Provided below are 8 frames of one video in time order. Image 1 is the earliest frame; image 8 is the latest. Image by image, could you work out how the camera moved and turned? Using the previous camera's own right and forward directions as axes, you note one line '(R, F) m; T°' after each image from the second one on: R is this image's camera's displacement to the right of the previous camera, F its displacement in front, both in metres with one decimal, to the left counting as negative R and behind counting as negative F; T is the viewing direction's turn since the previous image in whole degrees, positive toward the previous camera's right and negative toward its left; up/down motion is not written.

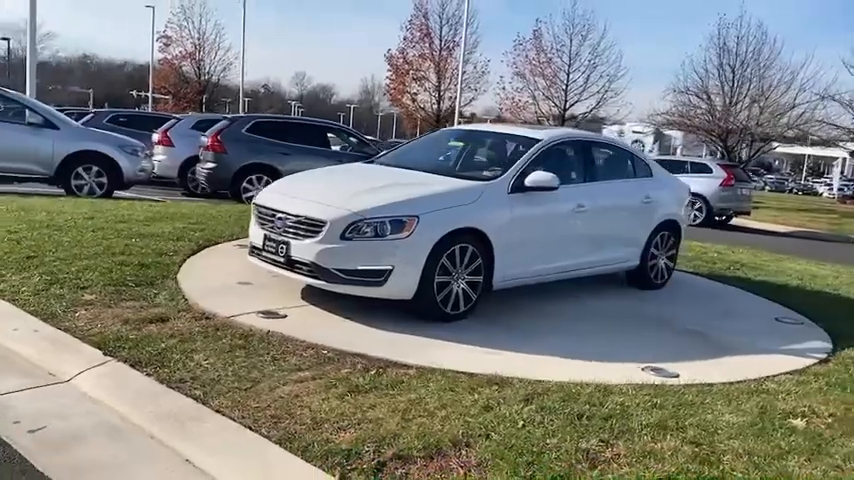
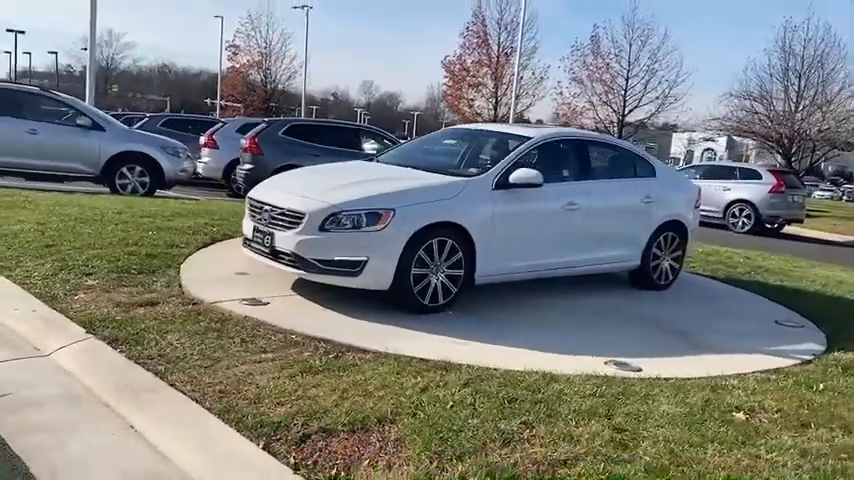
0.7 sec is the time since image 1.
(+0.7, -0.1) m; -5°
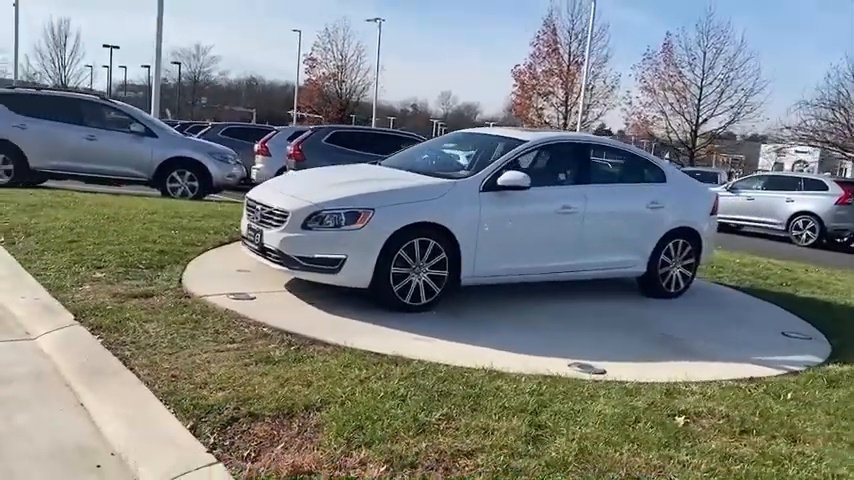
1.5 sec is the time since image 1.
(+0.7, -0.1) m; -6°
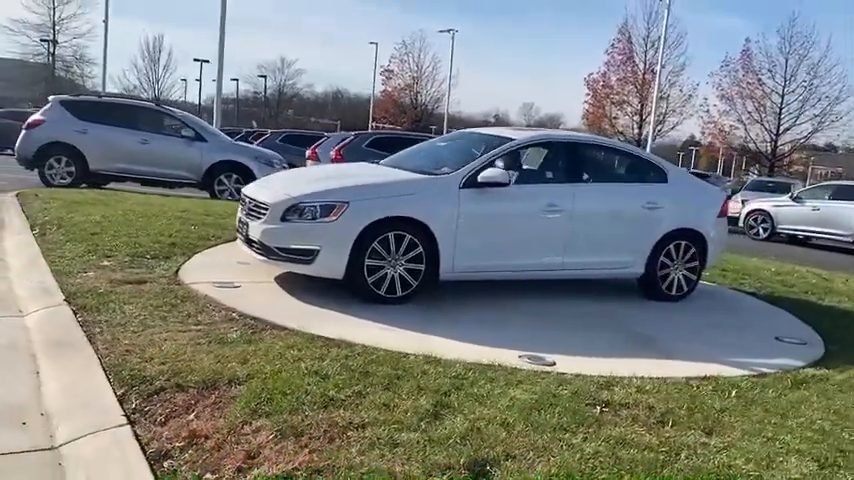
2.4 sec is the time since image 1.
(+0.8, -0.1) m; -6°
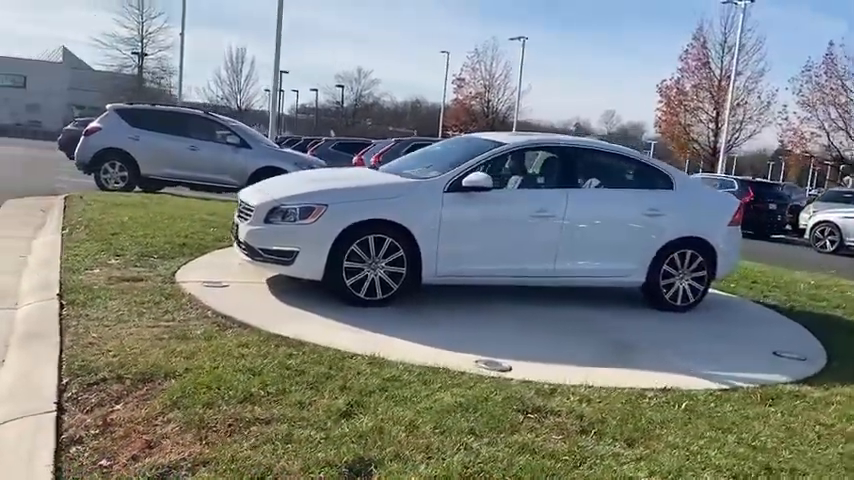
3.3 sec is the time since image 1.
(+0.8, 0.0) m; -6°
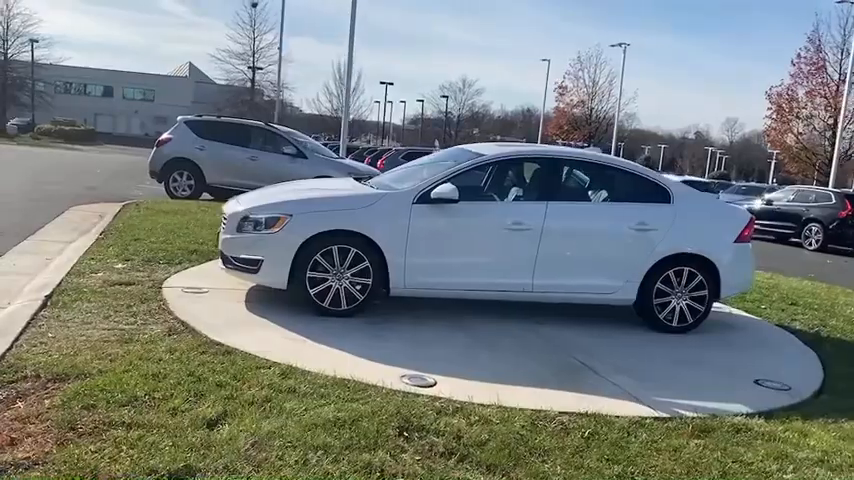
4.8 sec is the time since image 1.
(+1.2, +0.1) m; -8°
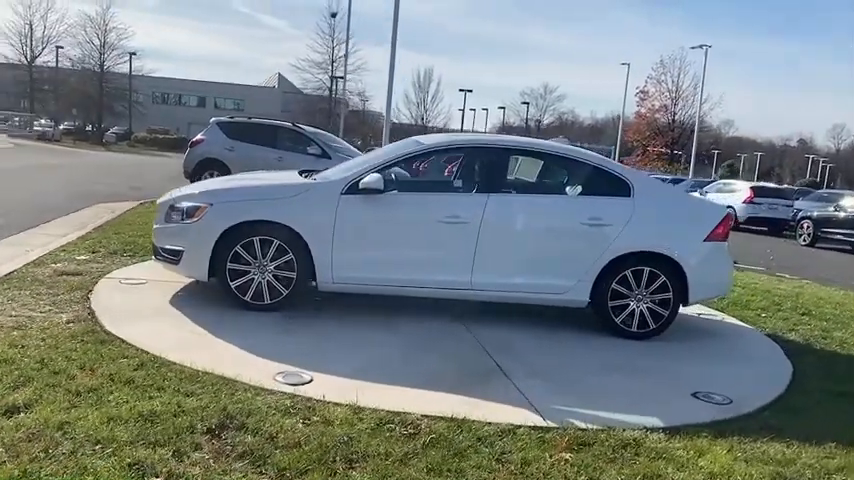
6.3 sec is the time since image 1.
(+1.2, +0.4) m; -7°
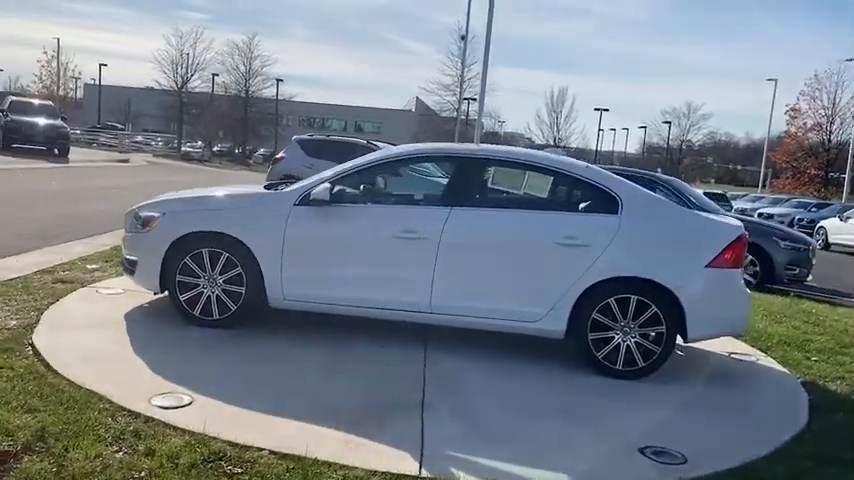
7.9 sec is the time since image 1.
(+1.3, +0.6) m; -11°
